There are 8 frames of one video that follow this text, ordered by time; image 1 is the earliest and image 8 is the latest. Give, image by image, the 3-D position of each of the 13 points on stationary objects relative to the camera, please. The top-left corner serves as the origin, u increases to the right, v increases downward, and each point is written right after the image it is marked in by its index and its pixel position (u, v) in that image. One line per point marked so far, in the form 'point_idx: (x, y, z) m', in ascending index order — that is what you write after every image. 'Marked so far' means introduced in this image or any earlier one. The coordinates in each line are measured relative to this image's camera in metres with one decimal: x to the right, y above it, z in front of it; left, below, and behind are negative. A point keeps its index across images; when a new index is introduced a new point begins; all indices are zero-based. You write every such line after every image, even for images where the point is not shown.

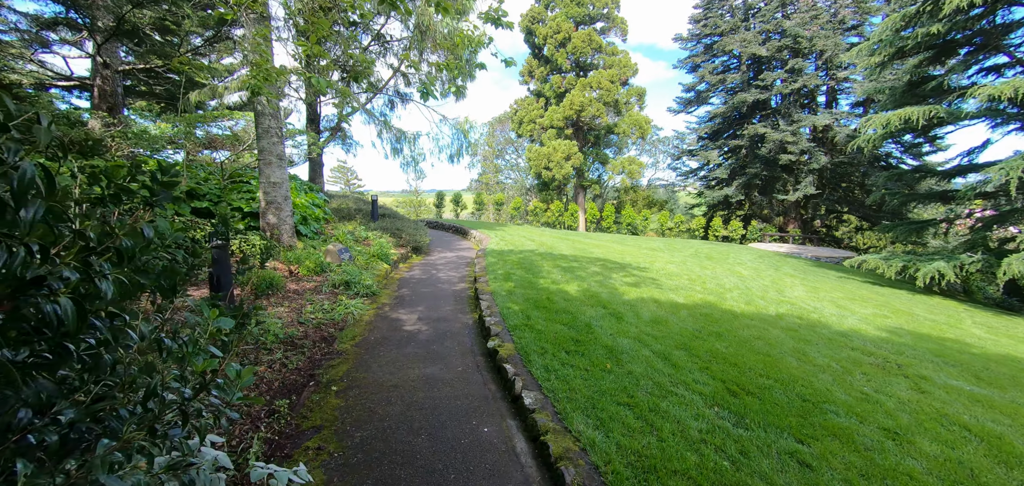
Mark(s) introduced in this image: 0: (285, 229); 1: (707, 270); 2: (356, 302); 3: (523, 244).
0: (-3.3, +0.2, +5.8) m
1: (+3.8, -0.5, +7.8) m
2: (-1.7, -0.6, +4.3) m
3: (+0.3, 0.0, +8.1) m
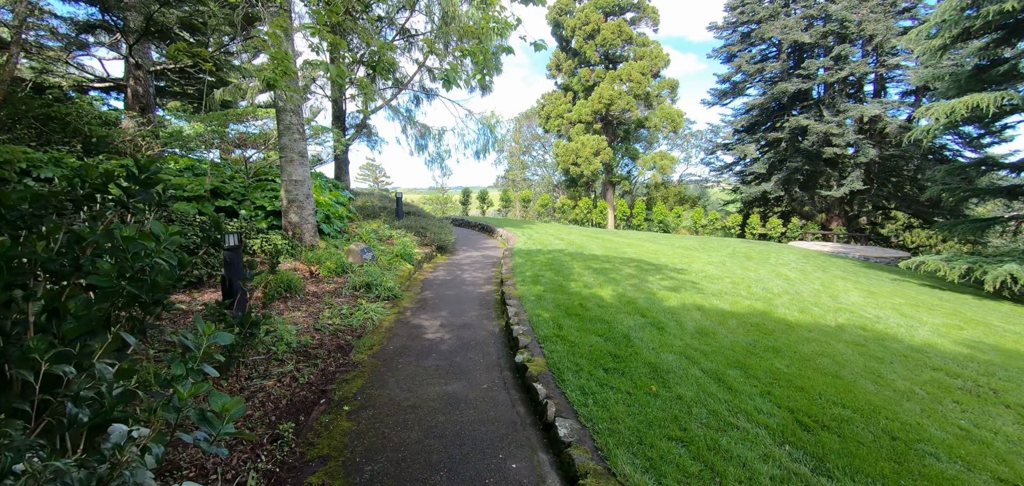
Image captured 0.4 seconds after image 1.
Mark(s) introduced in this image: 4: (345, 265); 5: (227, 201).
0: (-2.9, +0.2, +5.7) m
1: (+4.3, -0.5, +7.2) m
2: (-1.4, -0.7, +4.1) m
3: (+0.8, 0.0, +7.7) m
4: (-2.1, -0.3, +5.1) m
5: (-4.2, +0.6, +5.9) m
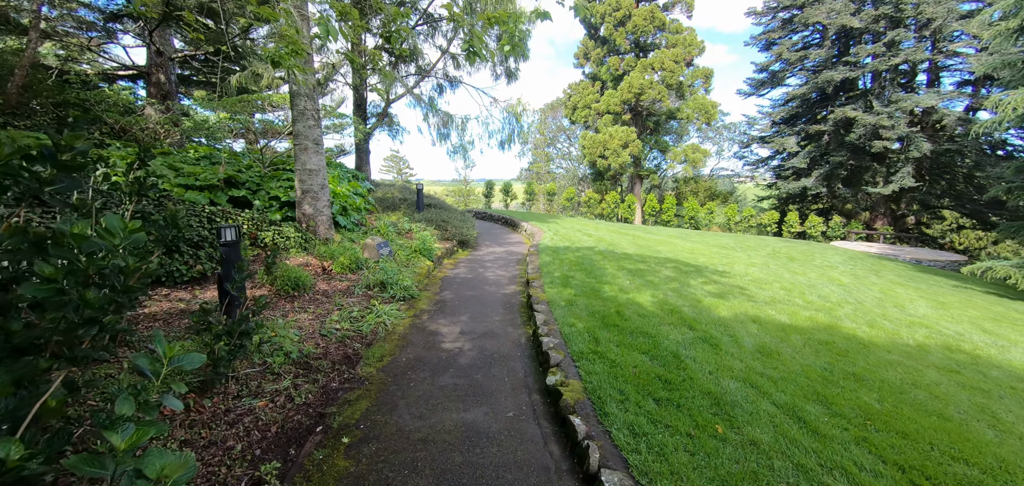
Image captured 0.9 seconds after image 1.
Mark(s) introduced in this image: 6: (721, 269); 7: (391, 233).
0: (-2.6, +0.3, +5.4) m
1: (+4.7, -0.5, +6.5) m
2: (-1.1, -0.6, +3.8) m
3: (+1.2, +0.1, +7.2) m
4: (-1.8, -0.2, +4.8) m
5: (-3.8, +0.7, +5.6) m
6: (+3.1, -0.4, +6.0) m
7: (-1.9, +0.1, +6.2) m
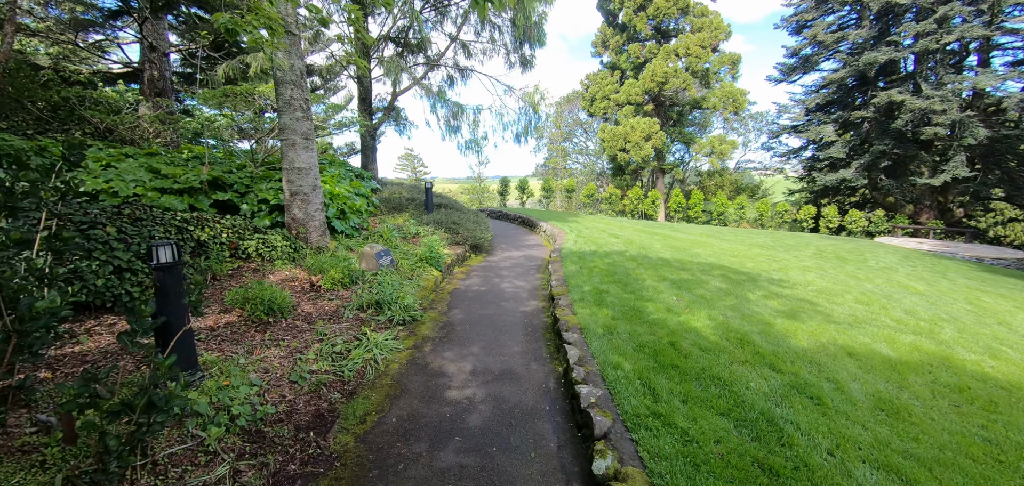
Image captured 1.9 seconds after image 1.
0: (-2.4, +0.2, +4.7) m
1: (+5.0, -0.5, +5.6) m
2: (-1.0, -0.7, +3.1) m
3: (+1.5, 0.0, +6.4) m
4: (-1.6, -0.3, +4.1) m
5: (-3.6, +0.6, +5.0) m
6: (+3.4, -0.4, +5.1) m
7: (-1.6, +0.1, +5.5) m
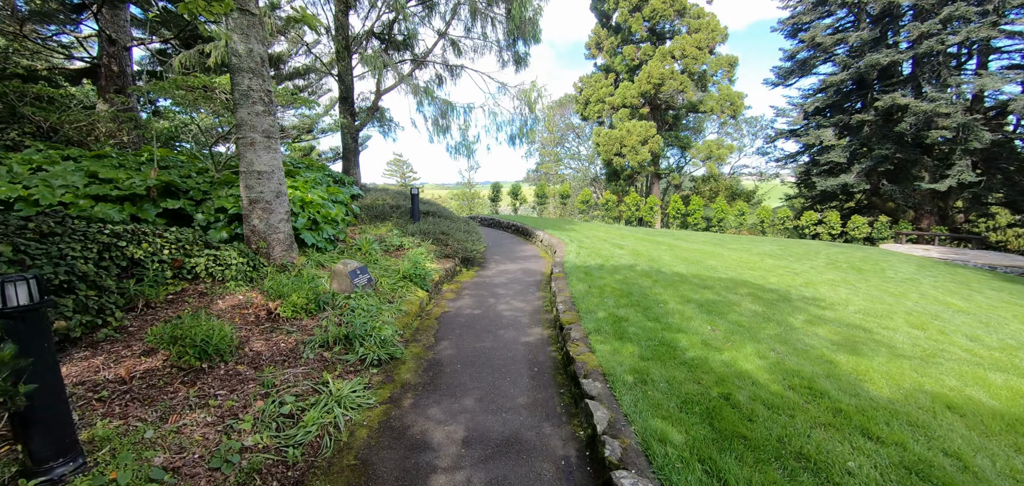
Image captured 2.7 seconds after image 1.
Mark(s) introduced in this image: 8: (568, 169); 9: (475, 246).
0: (-2.4, 0.0, +4.0) m
1: (+4.9, -0.7, +5.1) m
2: (-0.9, -0.9, +2.4) m
3: (+1.5, -0.1, +5.8) m
4: (-1.6, -0.5, +3.4) m
5: (-3.6, +0.4, +4.3) m
6: (+3.4, -0.6, +4.5) m
7: (-1.7, -0.1, +4.9) m
8: (+2.8, +3.7, +19.9) m
9: (-0.5, 0.0, +6.0) m
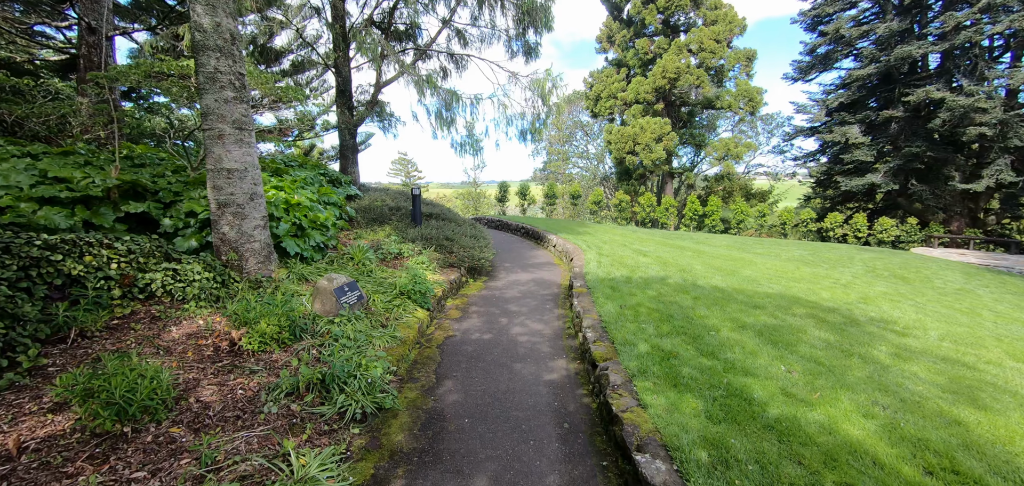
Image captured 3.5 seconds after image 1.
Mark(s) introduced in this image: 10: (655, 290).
0: (-2.2, -0.1, +3.4) m
1: (+5.1, -0.8, +4.4) m
2: (-0.8, -1.0, +1.8) m
3: (+1.6, -0.2, +5.2) m
4: (-1.5, -0.6, +2.8) m
5: (-3.4, +0.3, +3.7) m
6: (+3.5, -0.7, +3.9) m
7: (-1.5, -0.2, +4.3) m
8: (+3.1, +3.6, +19.2) m
9: (-0.4, -0.1, +5.3) m
10: (+1.4, -0.5, +3.9) m
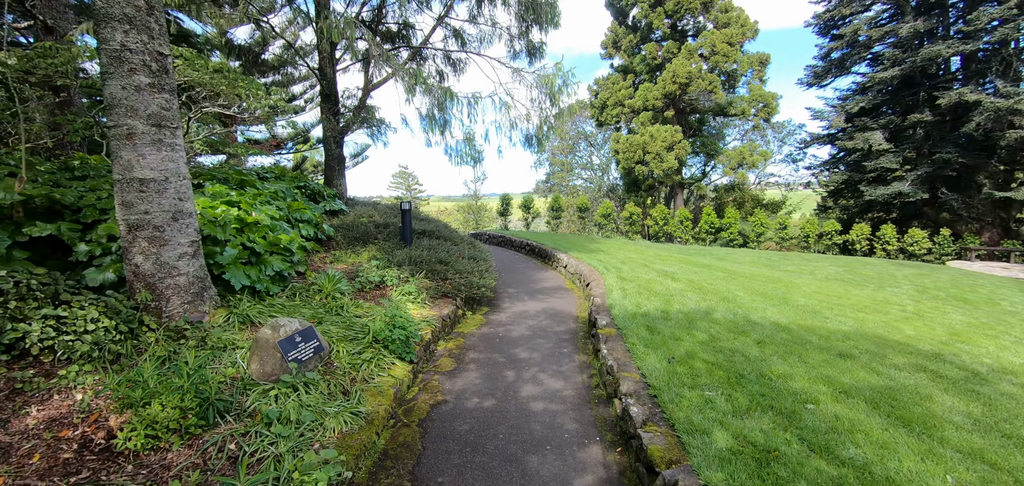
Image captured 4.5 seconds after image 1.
0: (-2.2, -0.3, +2.6) m
1: (+5.2, -1.0, +3.5) m
2: (-0.8, -1.1, +0.9) m
3: (+1.7, -0.5, +4.3) m
4: (-1.4, -0.8, +2.0) m
5: (-3.4, +0.1, +2.9) m
6: (+3.6, -0.9, +3.0) m
7: (-1.5, -0.5, +3.4) m
8: (+3.2, +3.0, +18.5) m
9: (-0.3, -0.4, +4.5) m
10: (+1.4, -0.7, +3.0) m
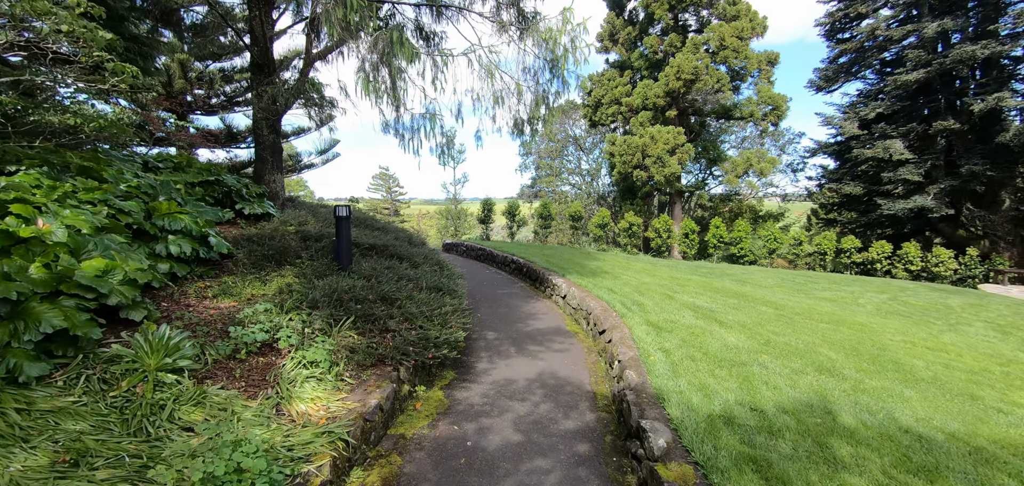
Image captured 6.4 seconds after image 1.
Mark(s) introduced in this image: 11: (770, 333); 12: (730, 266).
0: (-2.2, -0.4, +1.0) m
1: (+5.0, -1.3, +2.2) m
2: (-0.8, -1.3, -0.7) m
3: (+1.6, -0.7, +2.9) m
4: (-1.5, -0.9, +0.4) m
5: (-3.5, 0.0, +1.2) m
6: (+3.5, -1.1, +1.6) m
7: (-1.6, -0.6, +1.8) m
8: (+2.5, +2.5, +17.2) m
9: (-0.5, -0.6, +3.0) m
10: (+1.4, -0.9, +1.6) m
11: (+2.2, -0.8, +3.4) m
12: (+5.1, -0.5, +9.2) m
